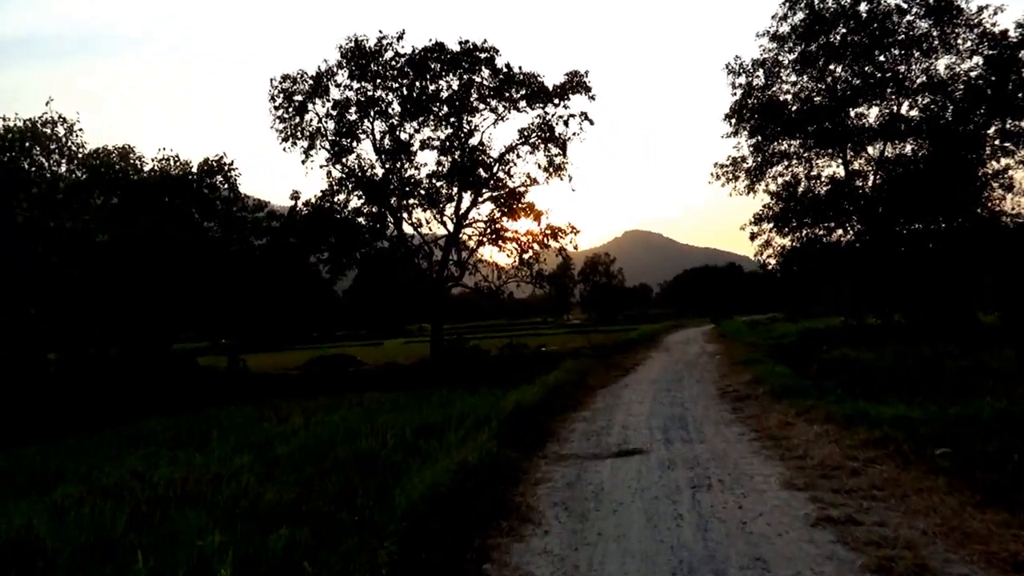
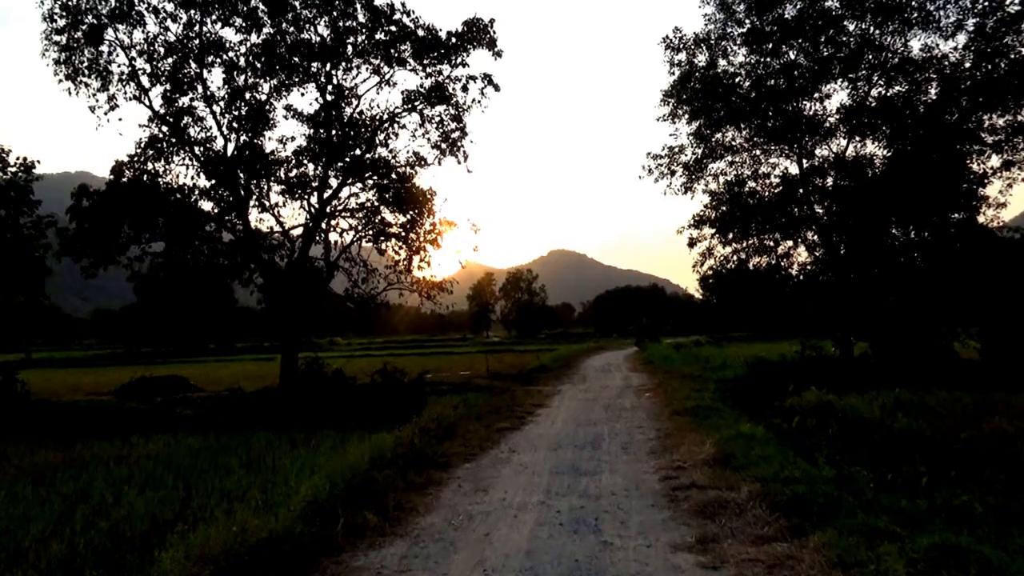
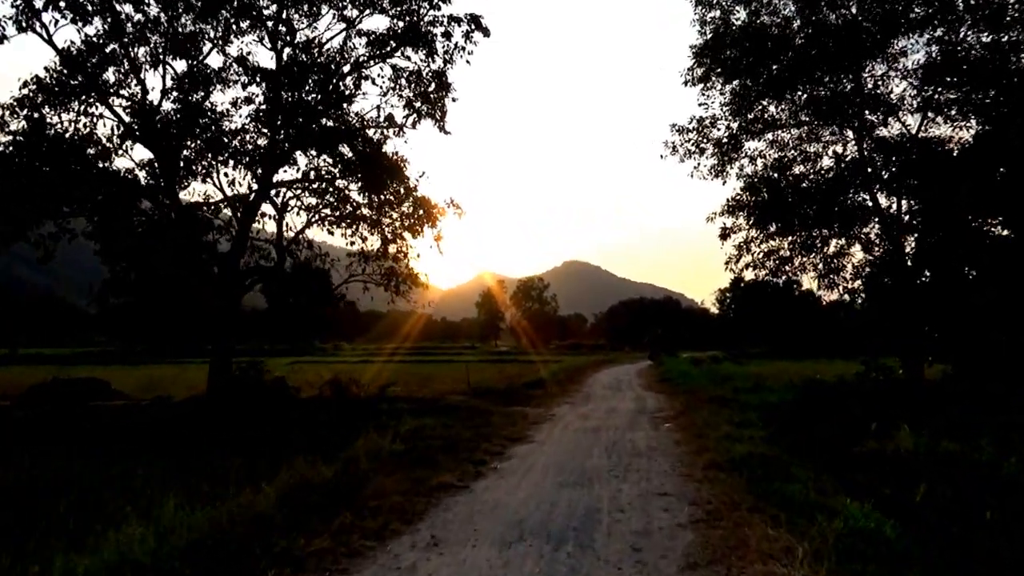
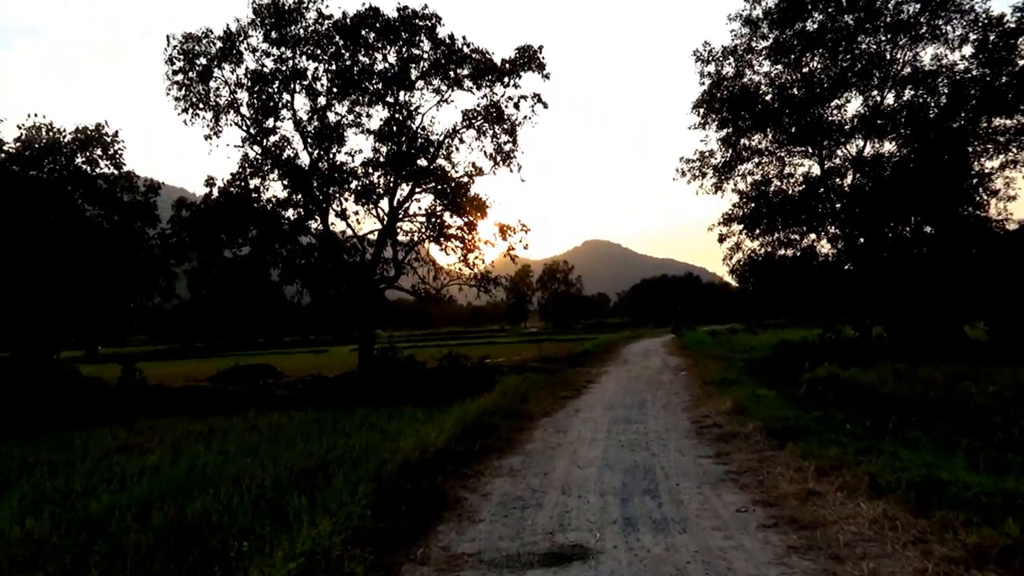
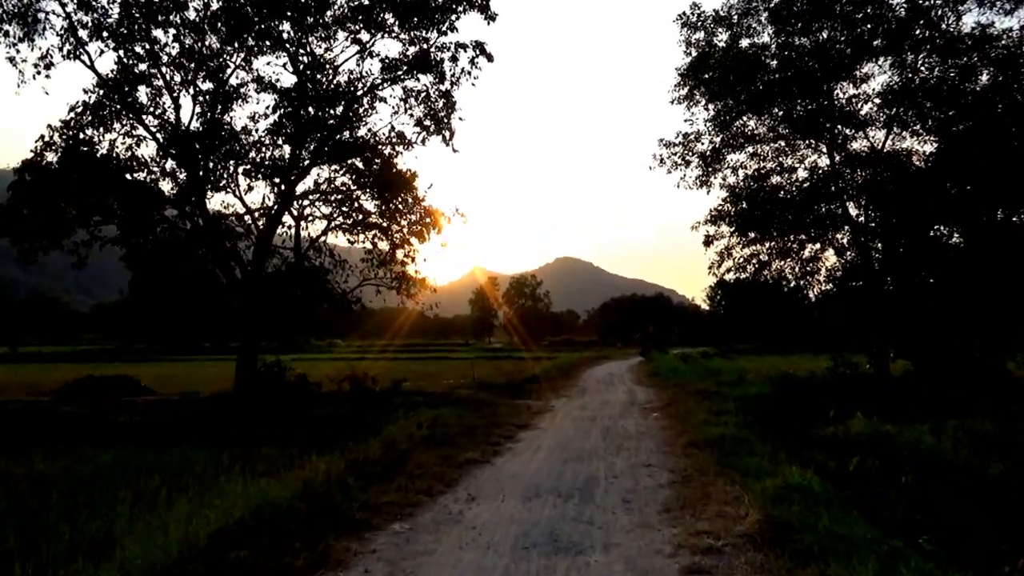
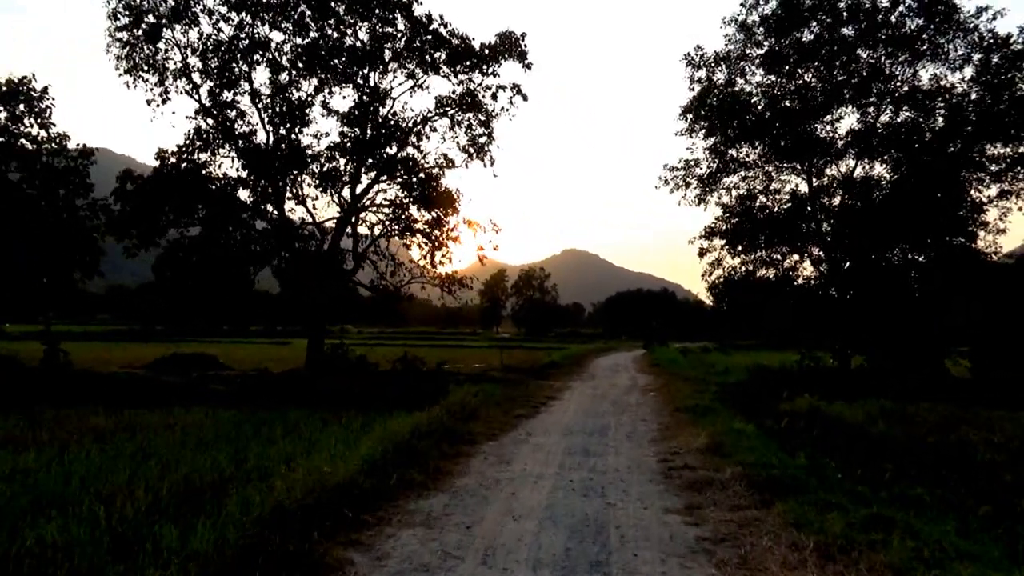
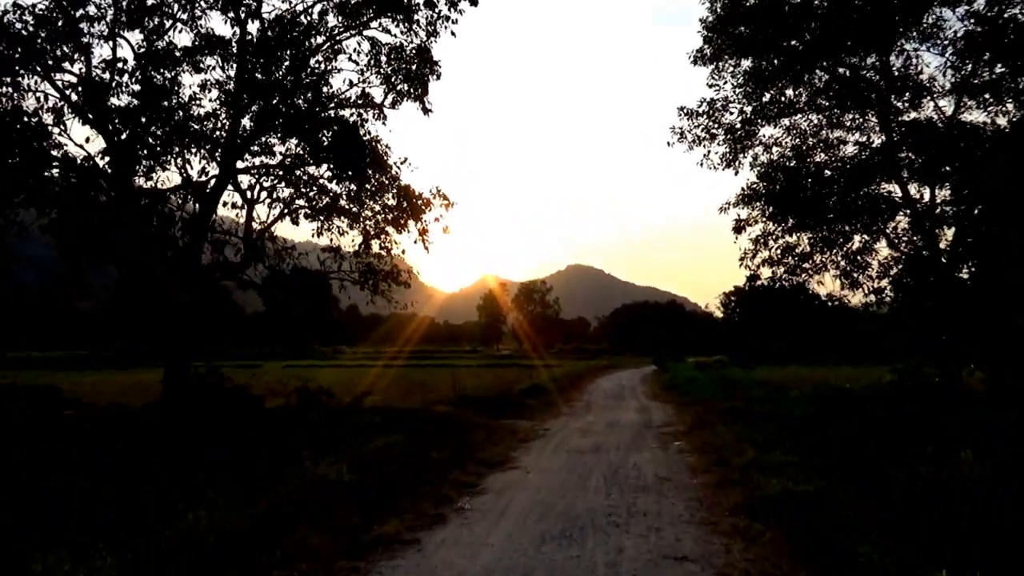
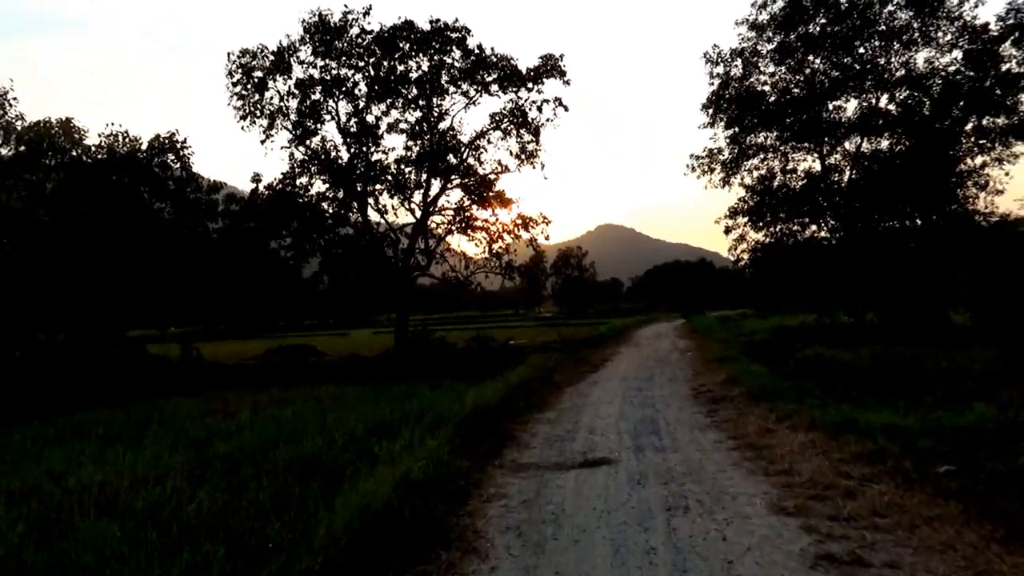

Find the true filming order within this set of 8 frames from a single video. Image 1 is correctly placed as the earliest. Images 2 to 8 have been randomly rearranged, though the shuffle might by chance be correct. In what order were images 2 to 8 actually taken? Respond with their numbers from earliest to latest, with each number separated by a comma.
8, 4, 6, 2, 5, 3, 7
